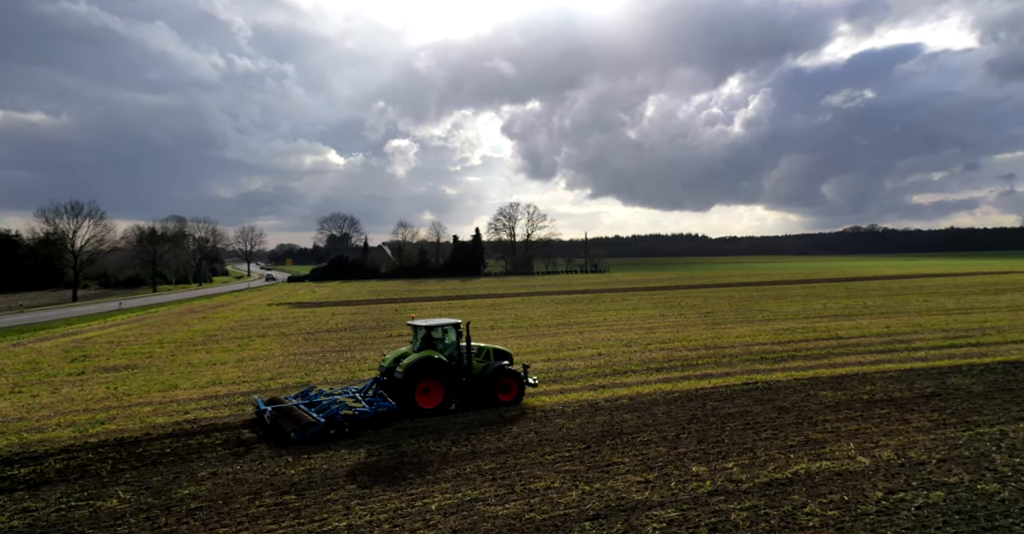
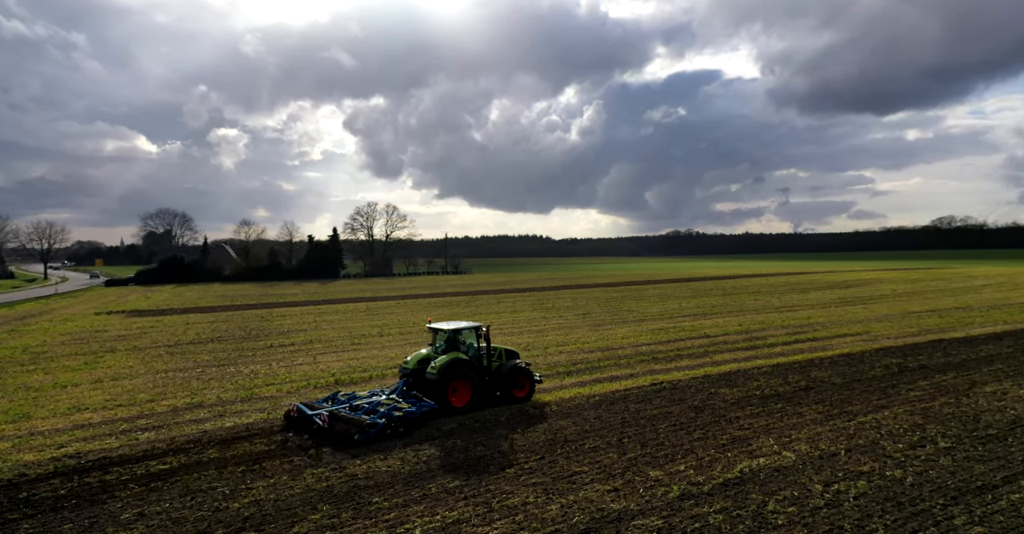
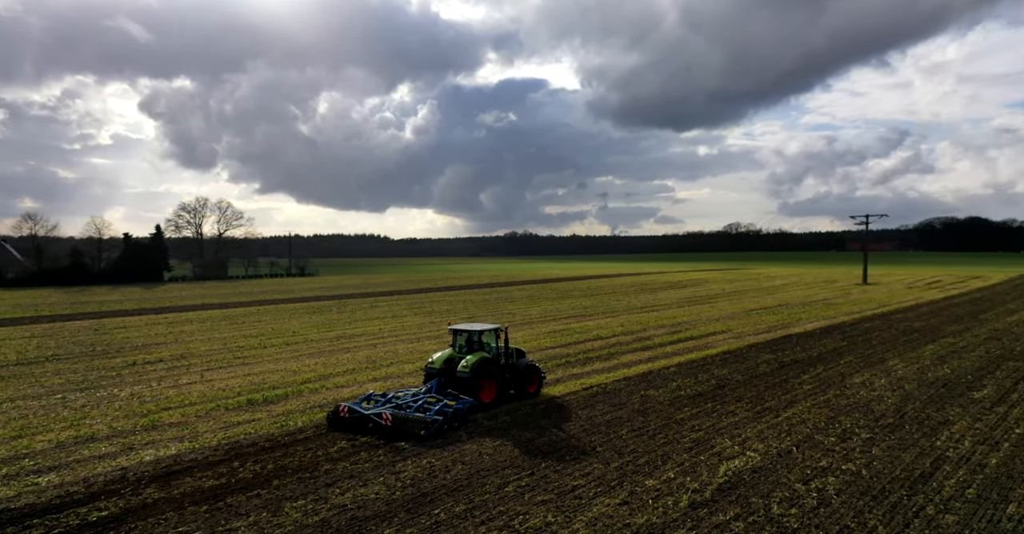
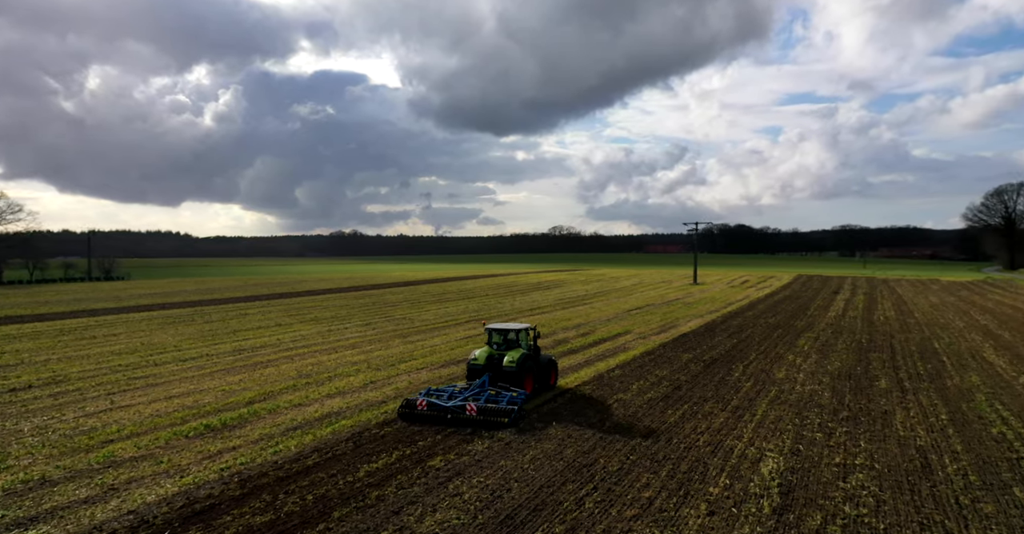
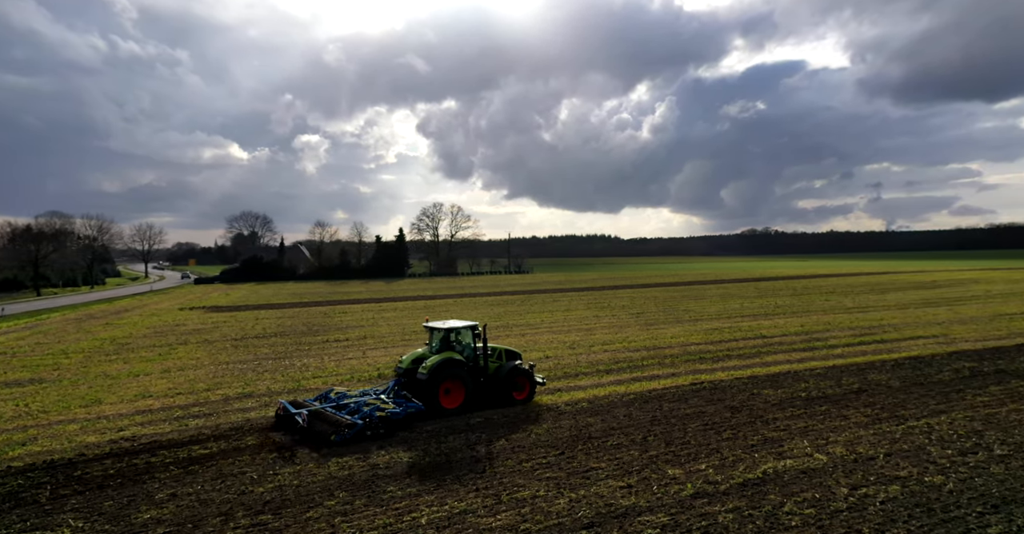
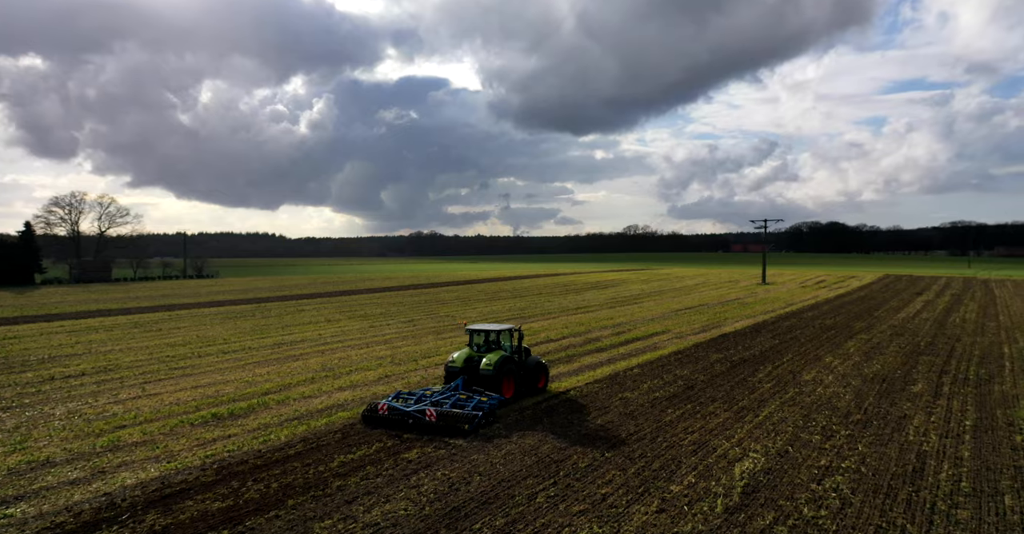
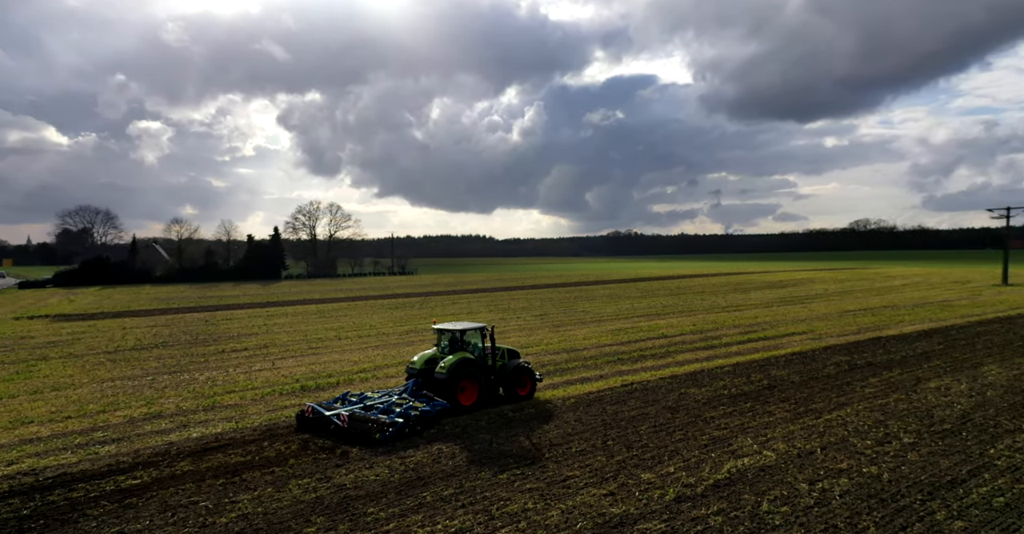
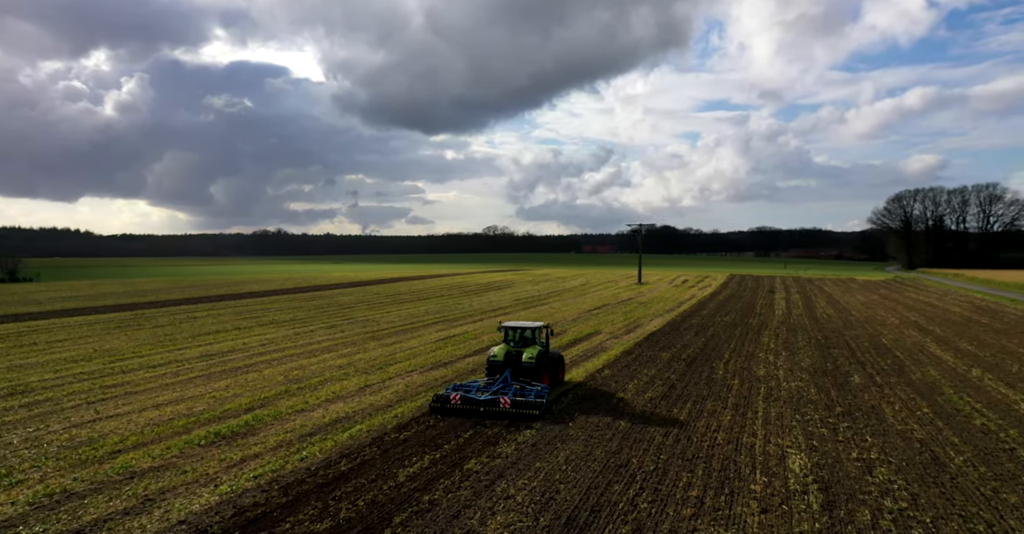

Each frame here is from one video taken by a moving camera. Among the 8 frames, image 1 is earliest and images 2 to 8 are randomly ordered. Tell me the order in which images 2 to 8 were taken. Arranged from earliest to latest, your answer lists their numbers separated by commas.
5, 2, 7, 3, 6, 4, 8
